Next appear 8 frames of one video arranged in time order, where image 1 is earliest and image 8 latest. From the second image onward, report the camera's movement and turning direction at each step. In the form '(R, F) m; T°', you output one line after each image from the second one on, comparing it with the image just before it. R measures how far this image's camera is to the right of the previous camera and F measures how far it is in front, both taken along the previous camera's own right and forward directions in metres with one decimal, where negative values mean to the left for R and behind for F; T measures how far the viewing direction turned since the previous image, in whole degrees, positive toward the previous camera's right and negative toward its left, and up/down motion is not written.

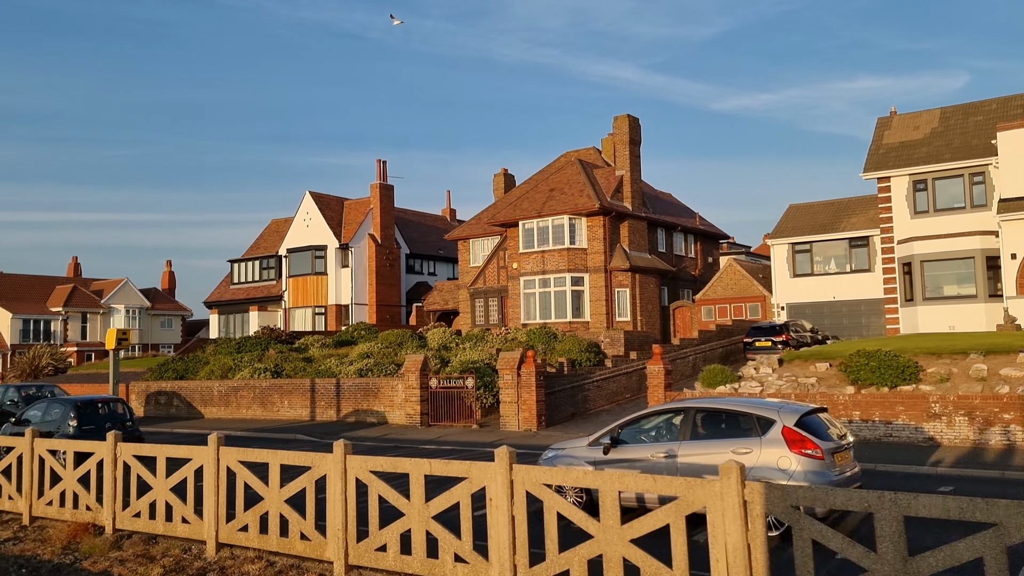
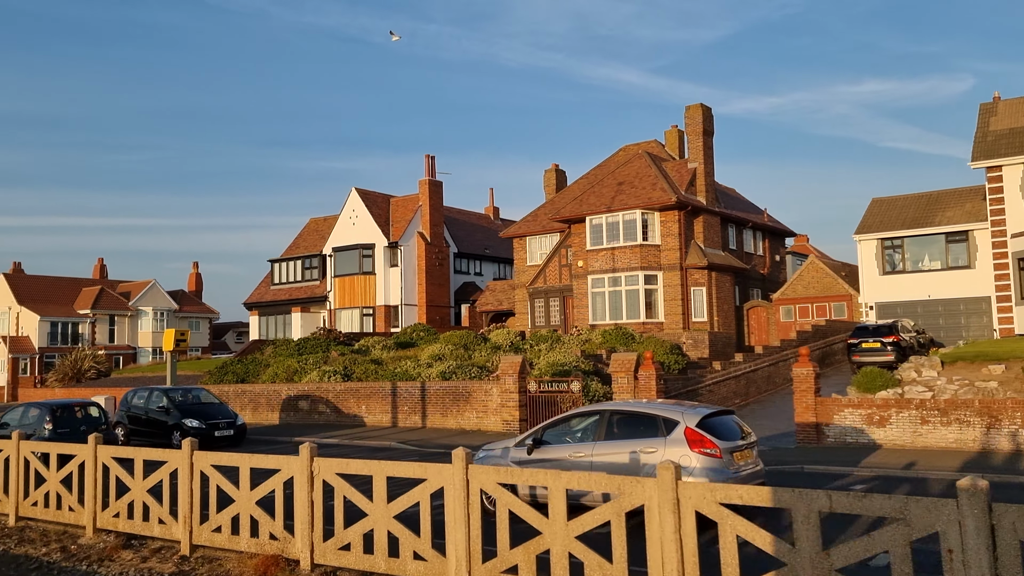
(-2.2, +1.4) m; -1°
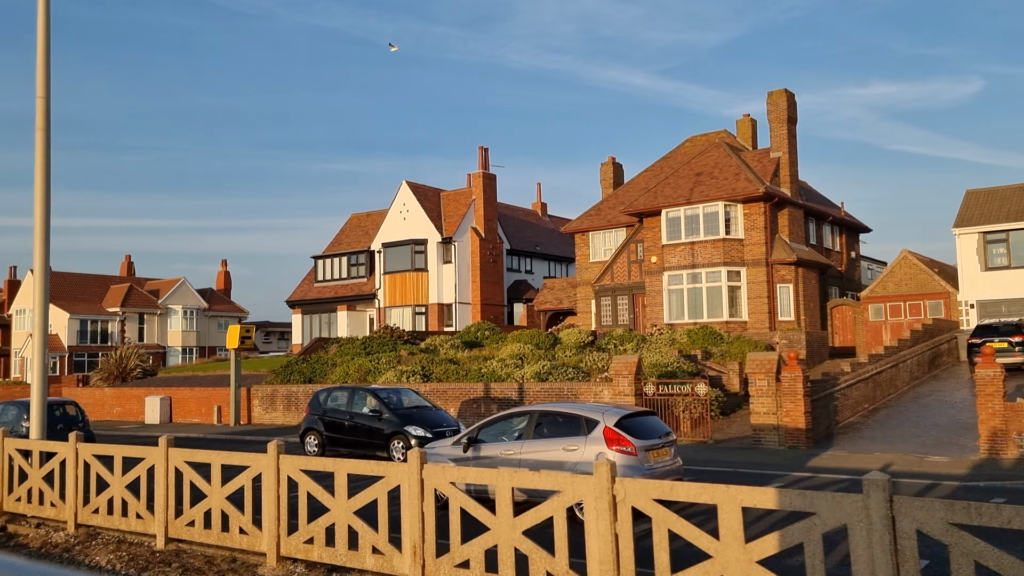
(-2.2, +1.5) m; -1°
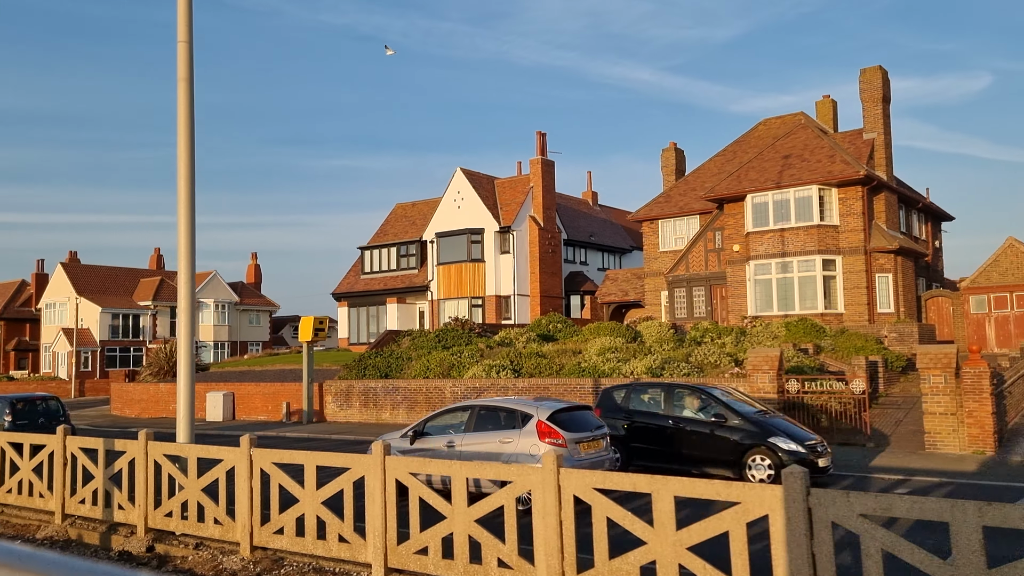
(-2.3, +1.5) m; -1°
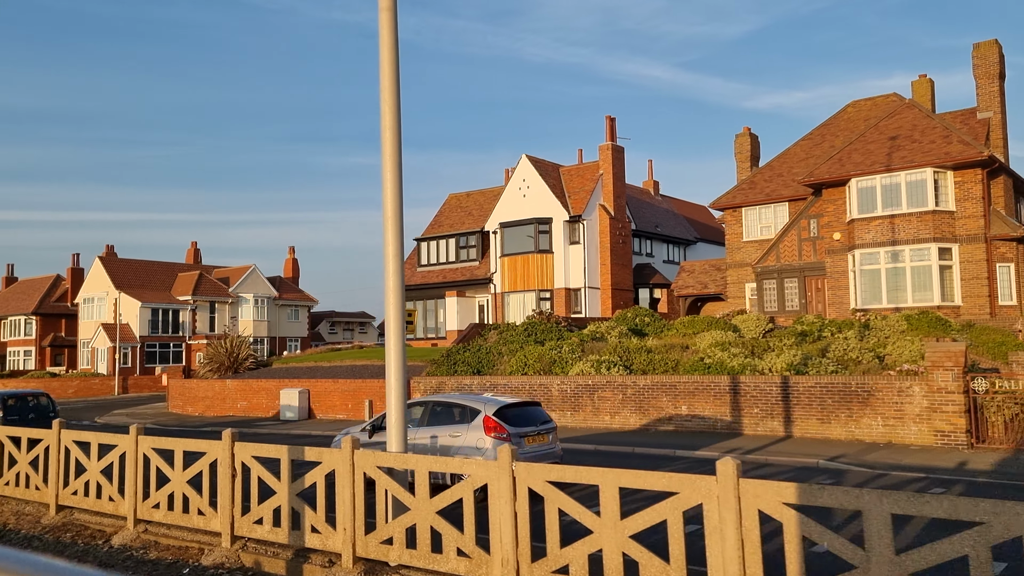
(-2.3, +1.5) m; -1°
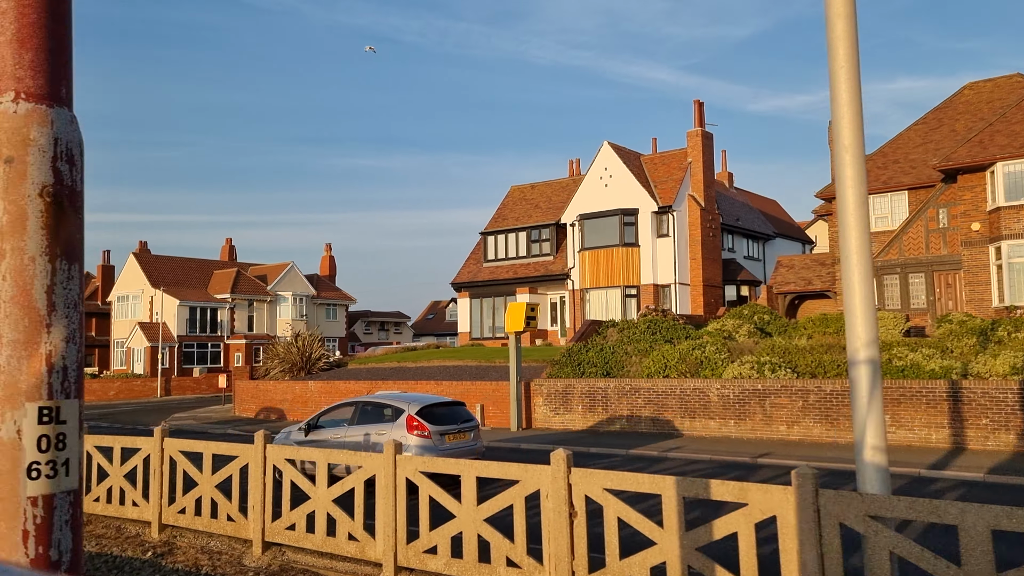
(-3.0, +2.1) m; -1°
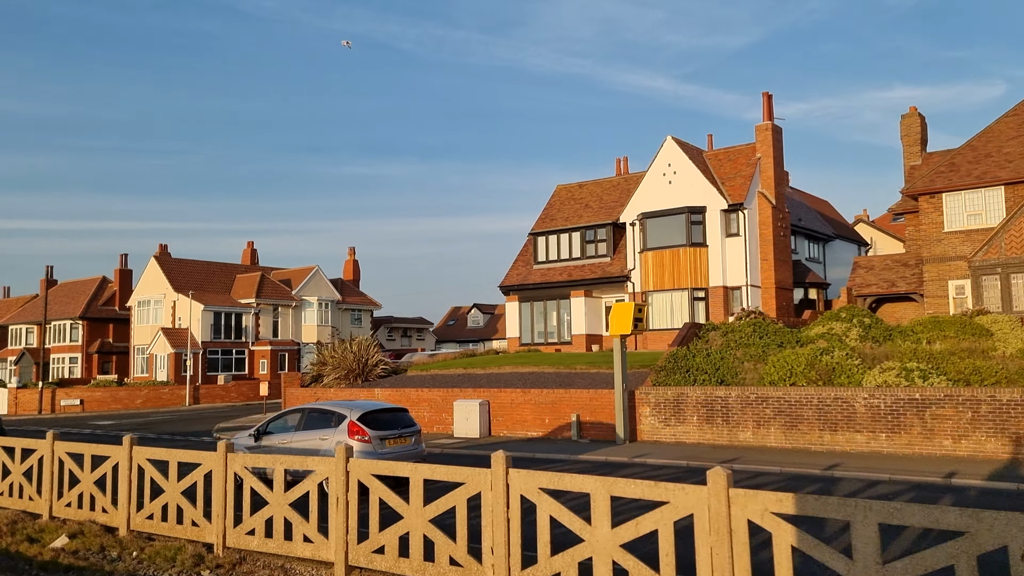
(-2.3, +1.6) m; 0°
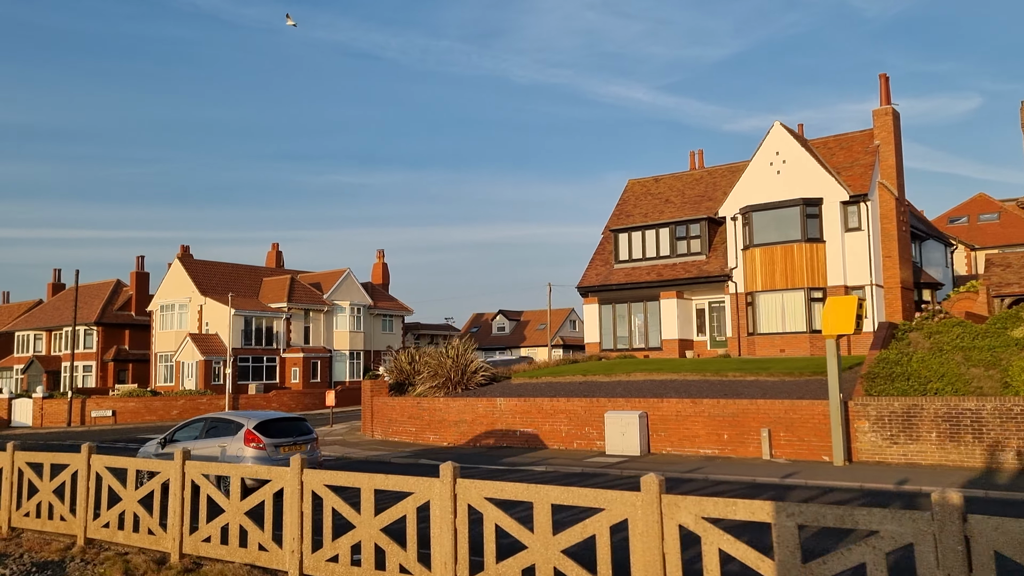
(-3.9, +2.6) m; +1°
